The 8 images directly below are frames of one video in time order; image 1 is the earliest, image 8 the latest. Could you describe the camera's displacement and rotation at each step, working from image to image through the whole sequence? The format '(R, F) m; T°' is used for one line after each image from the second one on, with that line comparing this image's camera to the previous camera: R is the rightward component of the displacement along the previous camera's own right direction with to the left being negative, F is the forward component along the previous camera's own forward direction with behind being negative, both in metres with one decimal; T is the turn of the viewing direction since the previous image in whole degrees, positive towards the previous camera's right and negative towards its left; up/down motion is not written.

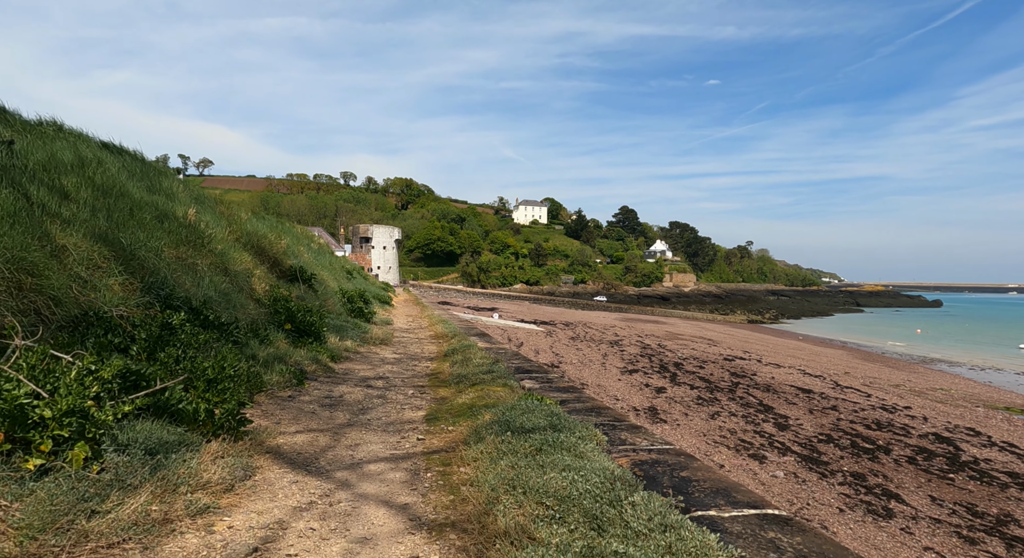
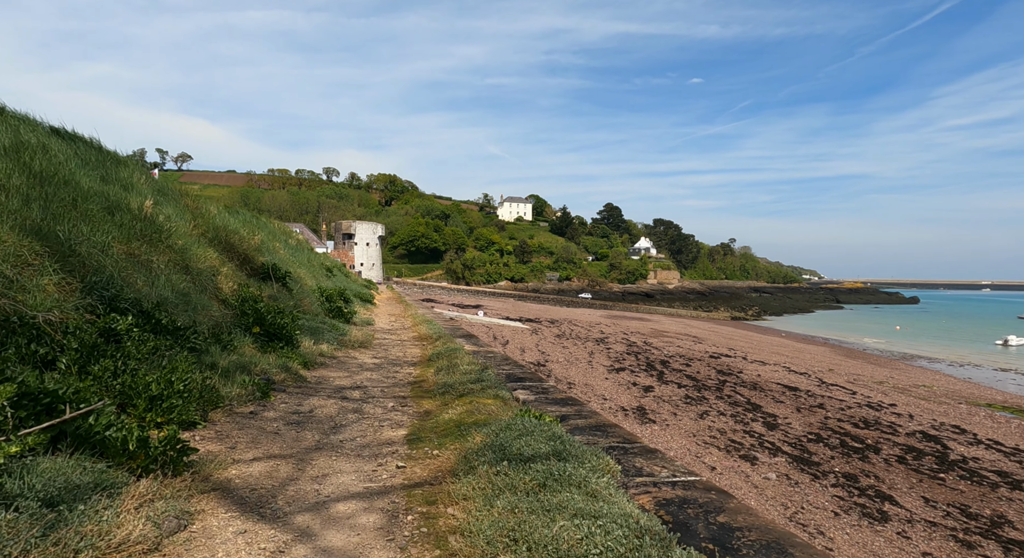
(0.0, +0.3) m; +2°
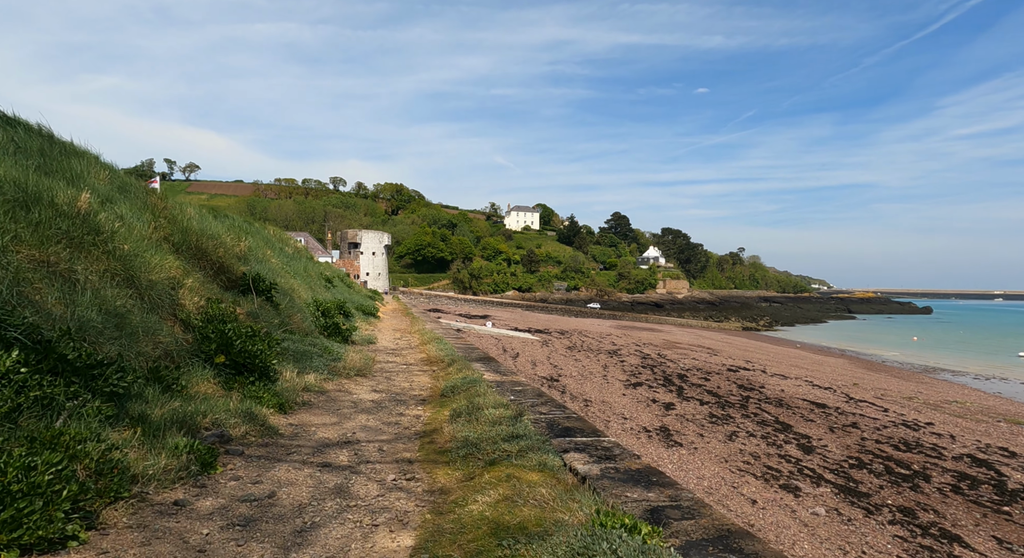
(-0.1, +0.7) m; -1°
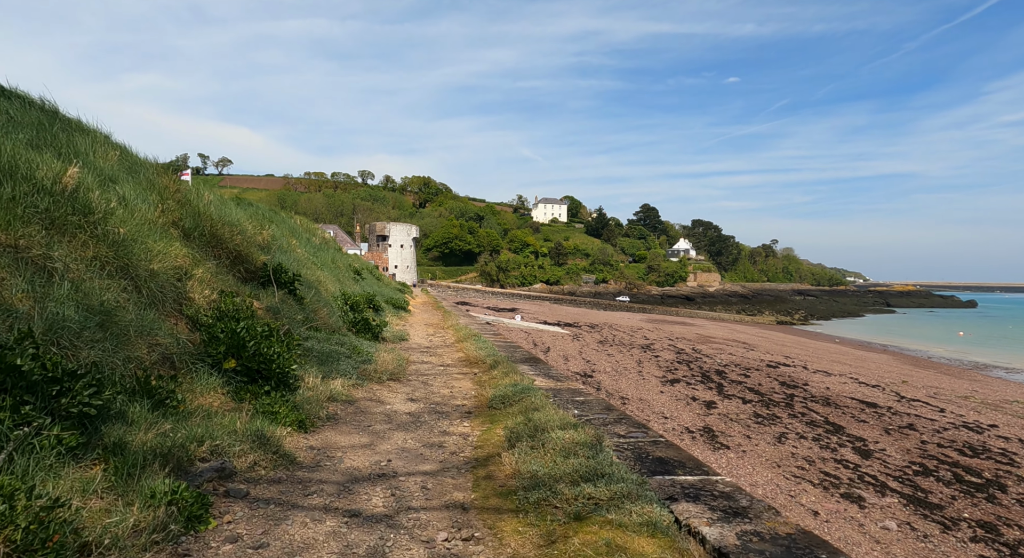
(-0.1, +0.4) m; -3°
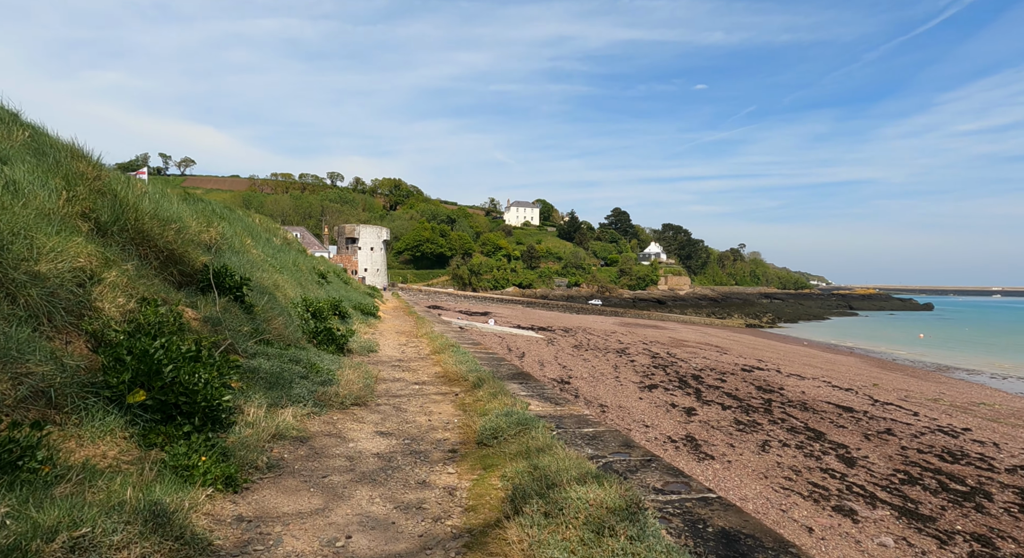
(-0.1, +0.5) m; +3°
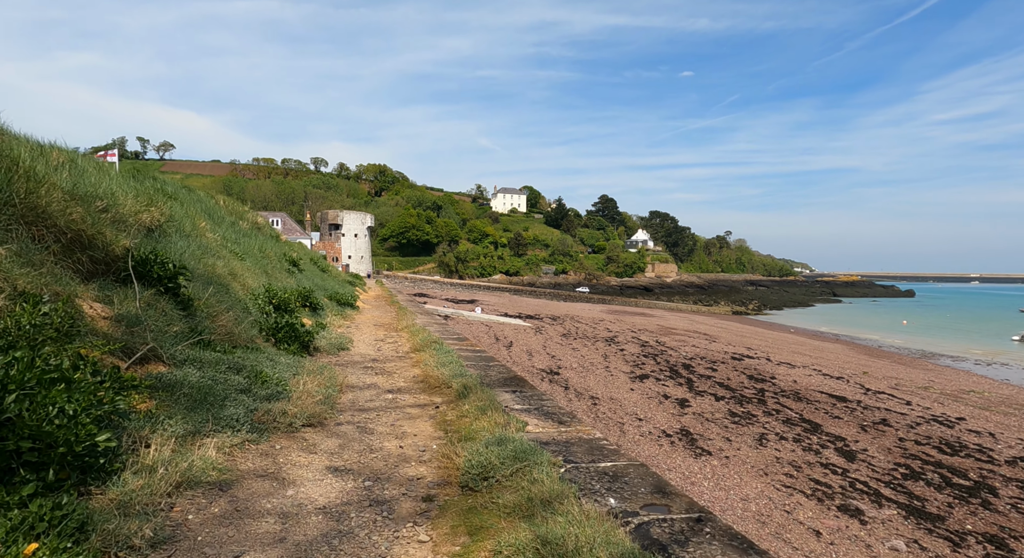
(0.0, +0.5) m; +1°
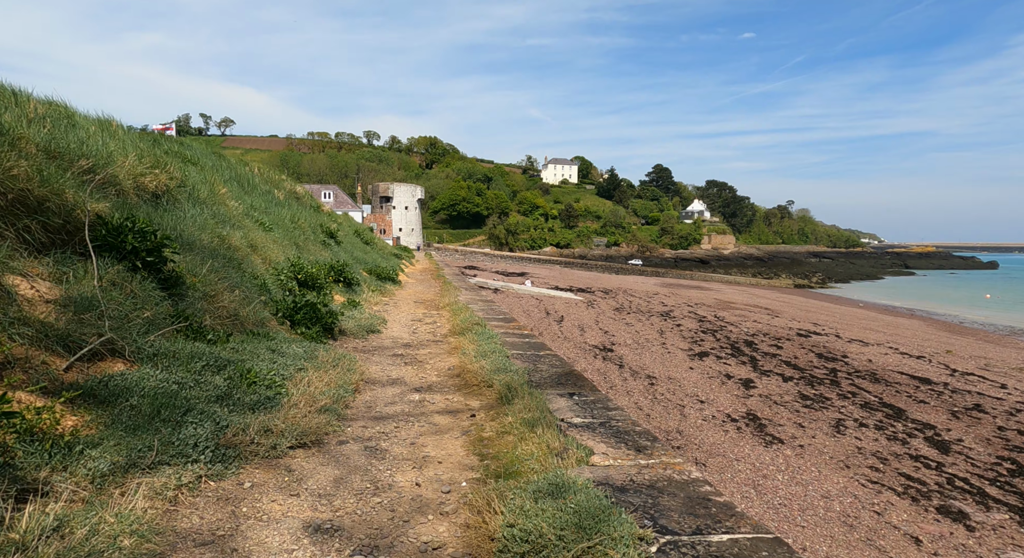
(0.0, +0.5) m; -5°
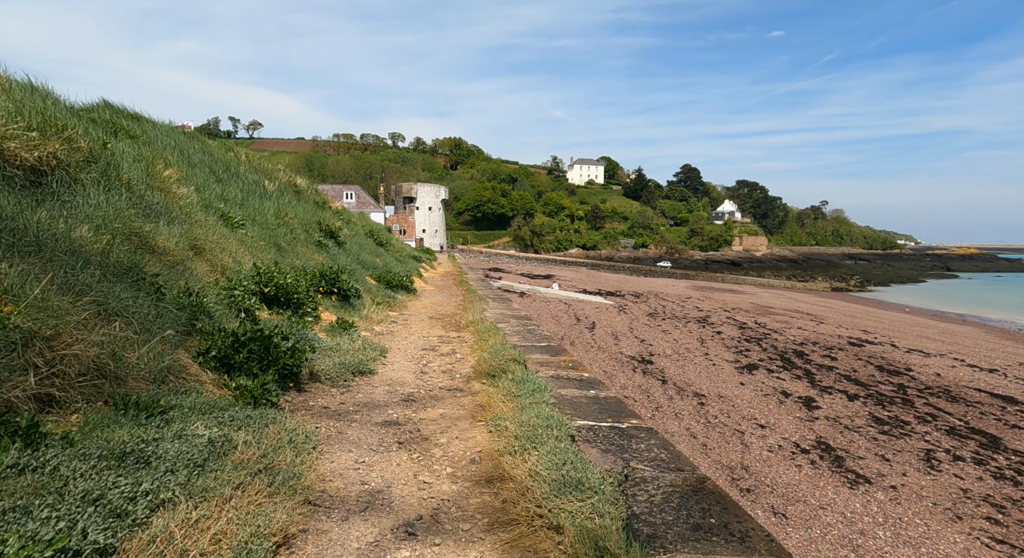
(-0.1, +1.0) m; -2°
